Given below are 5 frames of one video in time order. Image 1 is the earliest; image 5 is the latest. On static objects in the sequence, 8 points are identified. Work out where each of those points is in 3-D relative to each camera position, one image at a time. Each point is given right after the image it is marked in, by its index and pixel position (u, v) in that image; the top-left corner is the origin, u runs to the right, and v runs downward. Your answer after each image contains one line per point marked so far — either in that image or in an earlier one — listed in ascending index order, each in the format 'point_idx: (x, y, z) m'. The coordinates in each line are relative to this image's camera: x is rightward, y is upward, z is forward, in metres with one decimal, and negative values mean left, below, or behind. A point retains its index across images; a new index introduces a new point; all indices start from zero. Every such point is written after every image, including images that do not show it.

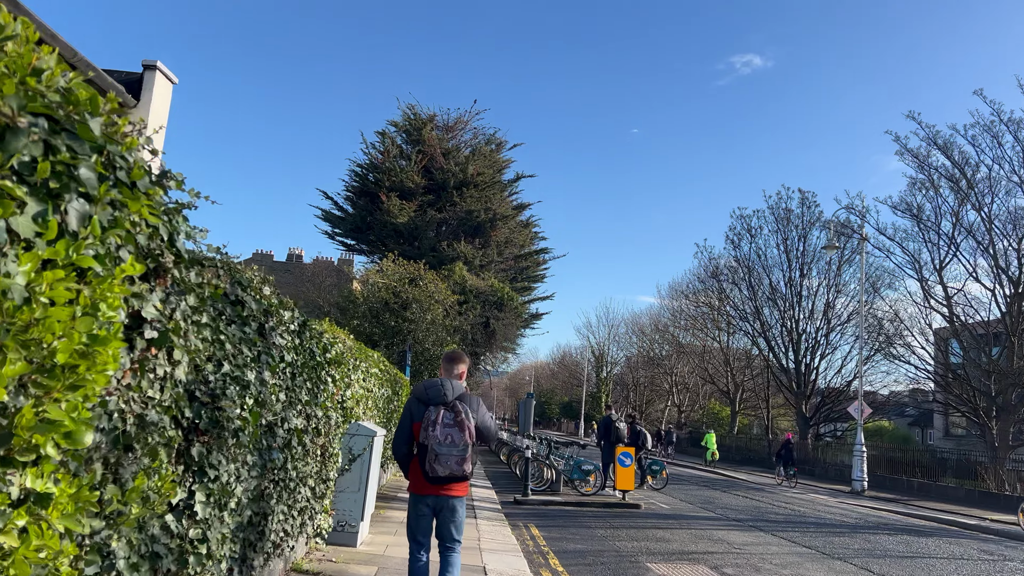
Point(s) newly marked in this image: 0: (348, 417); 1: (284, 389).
0: (-1.7, -1.3, +7.3) m
1: (-1.4, -0.6, +4.5) m
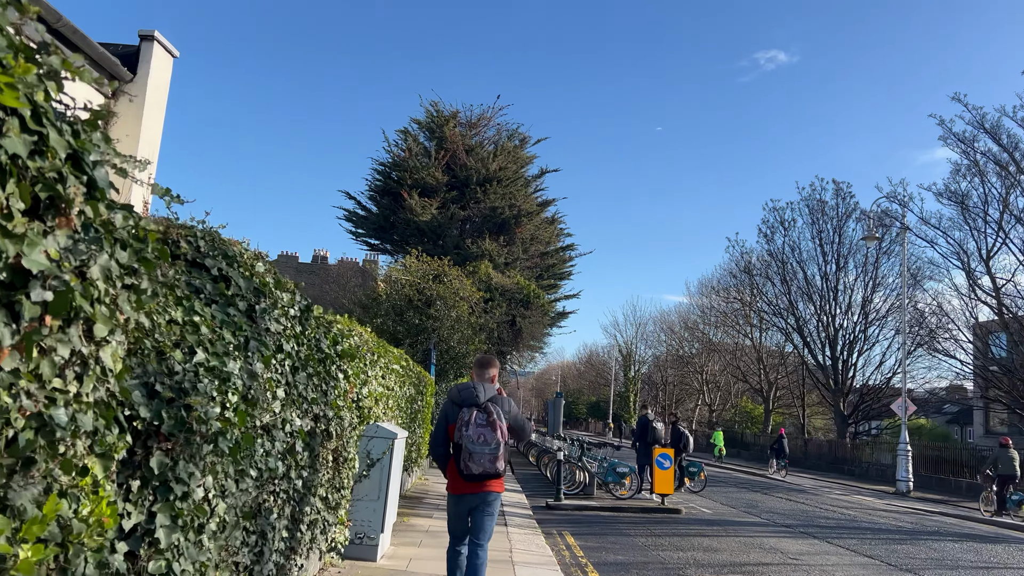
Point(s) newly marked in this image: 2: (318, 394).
0: (-1.4, -1.2, +6.6) m
1: (-1.2, -0.5, +3.8) m
2: (-1.3, -0.7, +4.6) m
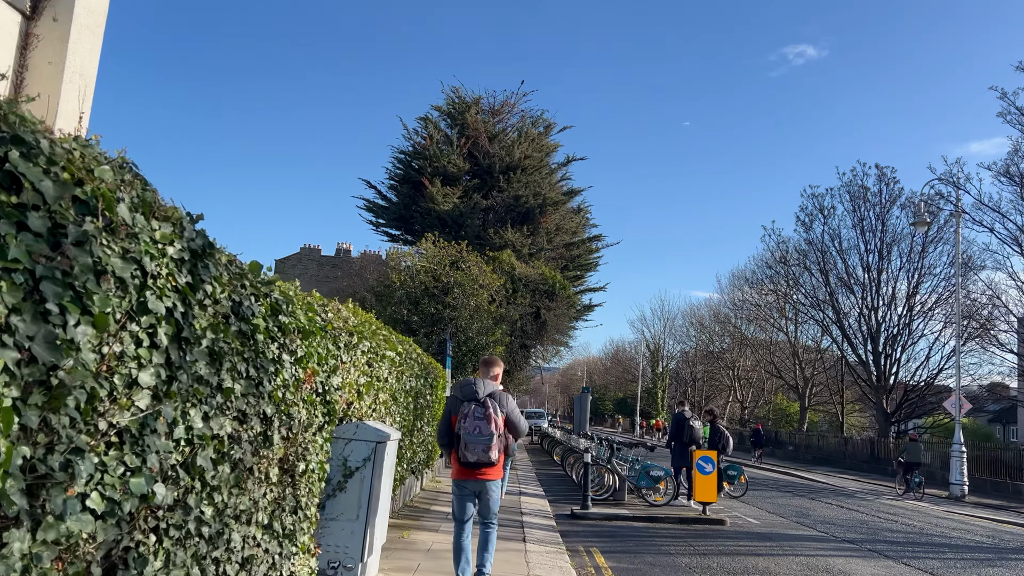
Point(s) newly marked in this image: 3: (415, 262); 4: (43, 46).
0: (-1.3, -0.9, +5.3) m
1: (-1.2, -0.3, +2.4) m
2: (-1.2, -0.4, +3.2) m
3: (-2.6, +0.7, +19.6) m
4: (-3.6, +1.8, +5.5) m
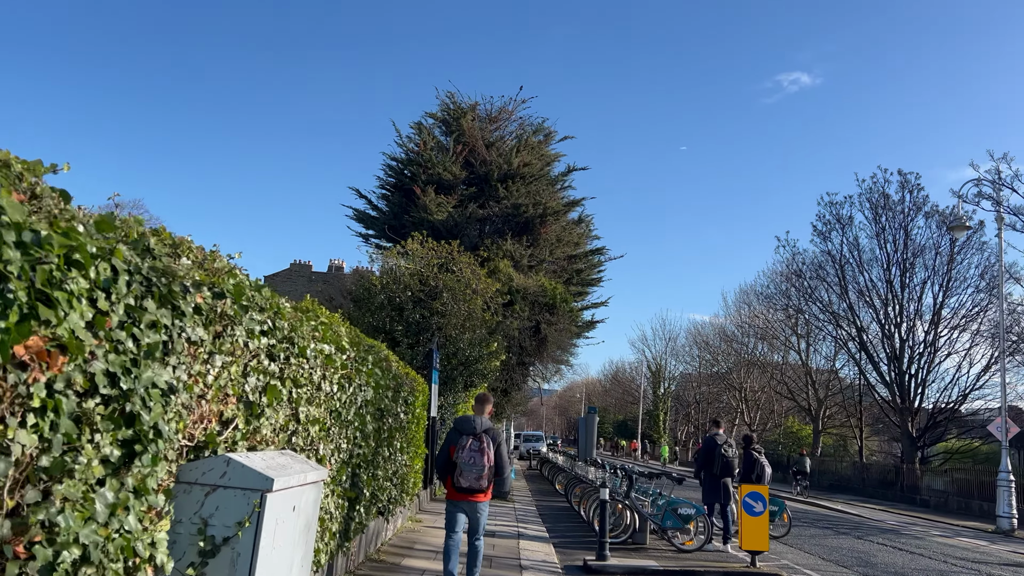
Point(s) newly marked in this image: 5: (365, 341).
0: (-1.3, -0.6, +2.9) m
1: (-1.2, +0.1, +0.1) m
2: (-1.2, 0.0, +0.9) m
3: (-2.7, +0.6, +17.2) m
4: (-3.6, +2.2, +3.2) m
5: (-1.3, -0.5, +6.4) m
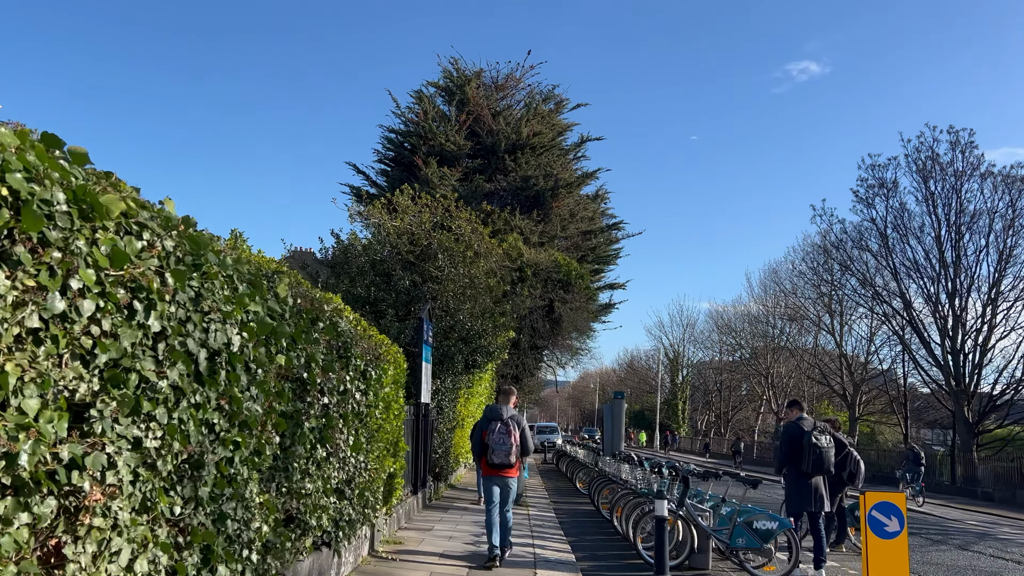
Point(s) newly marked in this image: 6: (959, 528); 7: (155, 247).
0: (-1.3, 0.0, 0.0) m
1: (-1.3, +0.7, -2.9) m
2: (-1.3, +0.6, -2.1) m
3: (-2.5, +1.3, +14.3) m
4: (-3.6, +2.7, +0.2) m
5: (-1.3, +0.2, +3.5) m
6: (+9.3, -5.0, +14.8) m
7: (-1.2, +0.1, +2.5) m
